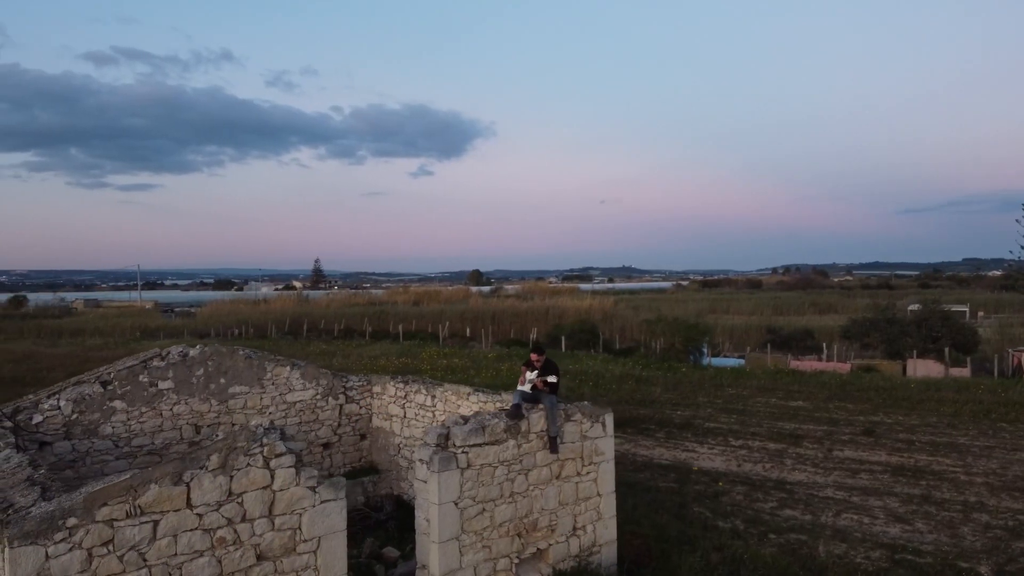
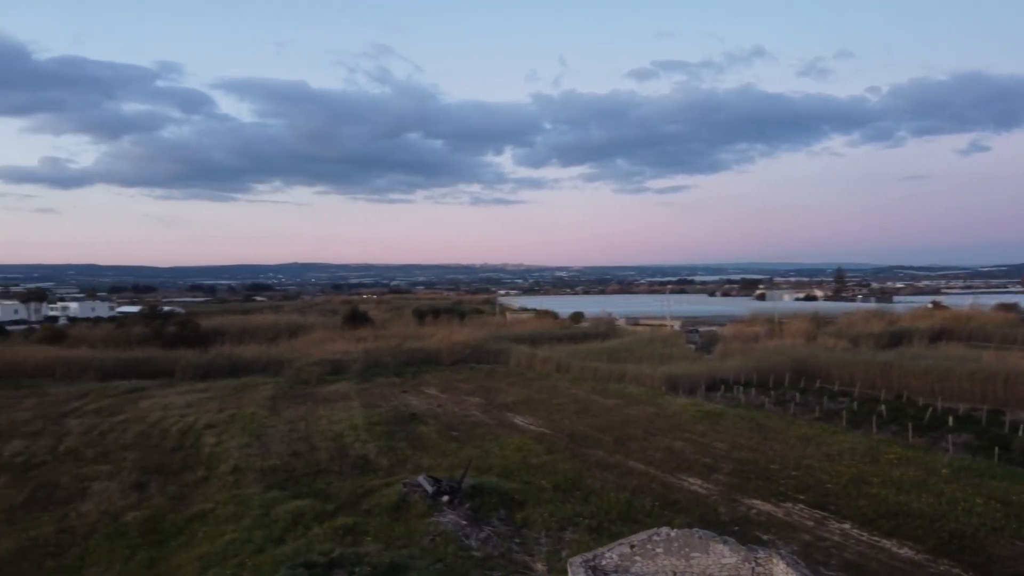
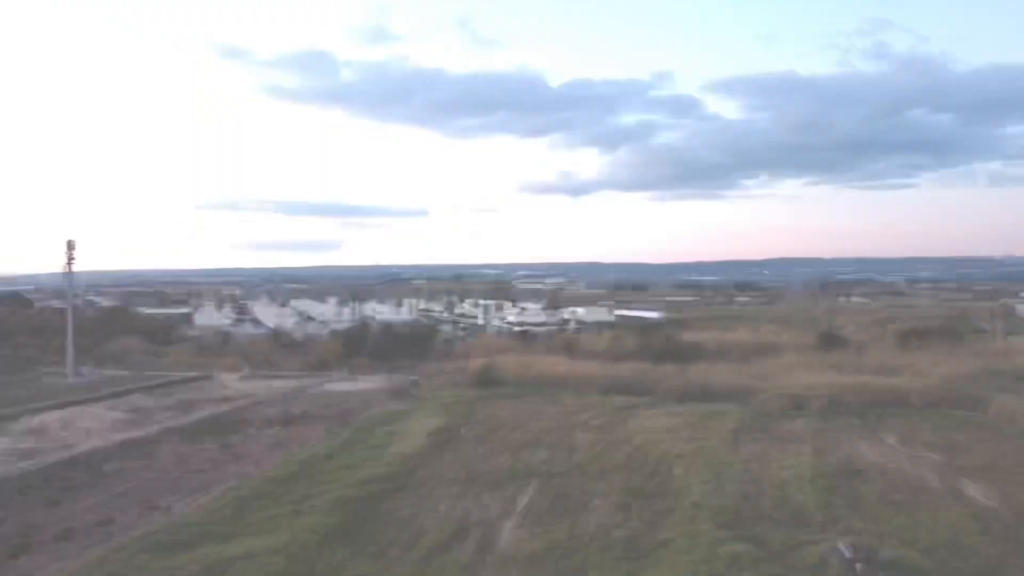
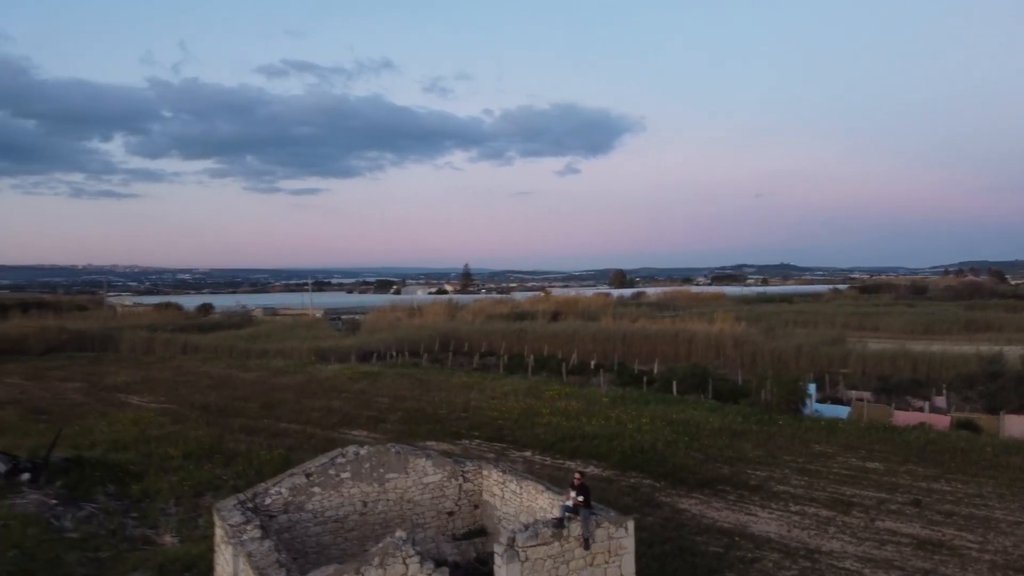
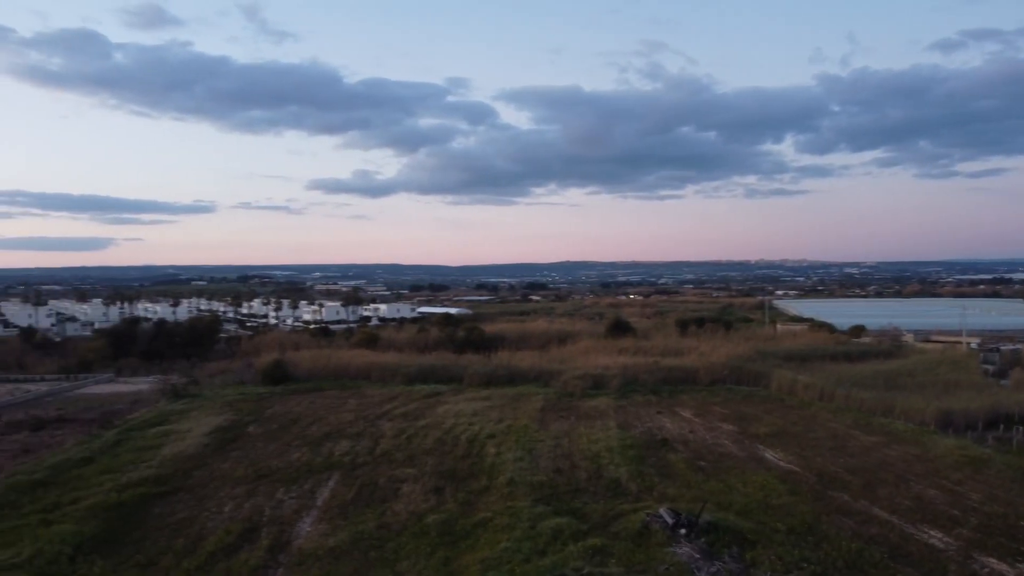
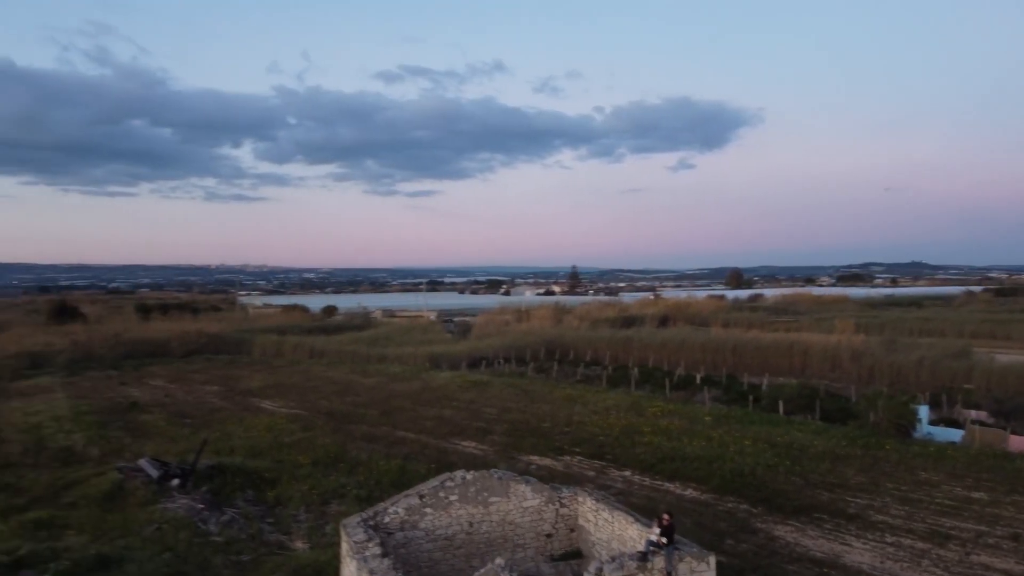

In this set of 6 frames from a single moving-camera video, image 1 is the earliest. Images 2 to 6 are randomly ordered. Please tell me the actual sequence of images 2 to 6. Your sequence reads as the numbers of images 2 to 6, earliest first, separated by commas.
4, 6, 2, 5, 3
